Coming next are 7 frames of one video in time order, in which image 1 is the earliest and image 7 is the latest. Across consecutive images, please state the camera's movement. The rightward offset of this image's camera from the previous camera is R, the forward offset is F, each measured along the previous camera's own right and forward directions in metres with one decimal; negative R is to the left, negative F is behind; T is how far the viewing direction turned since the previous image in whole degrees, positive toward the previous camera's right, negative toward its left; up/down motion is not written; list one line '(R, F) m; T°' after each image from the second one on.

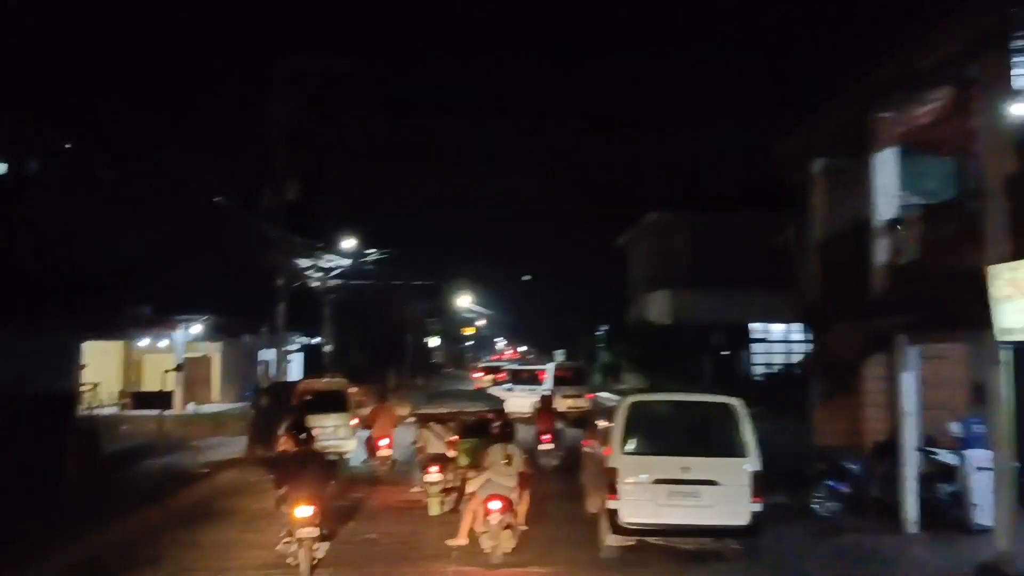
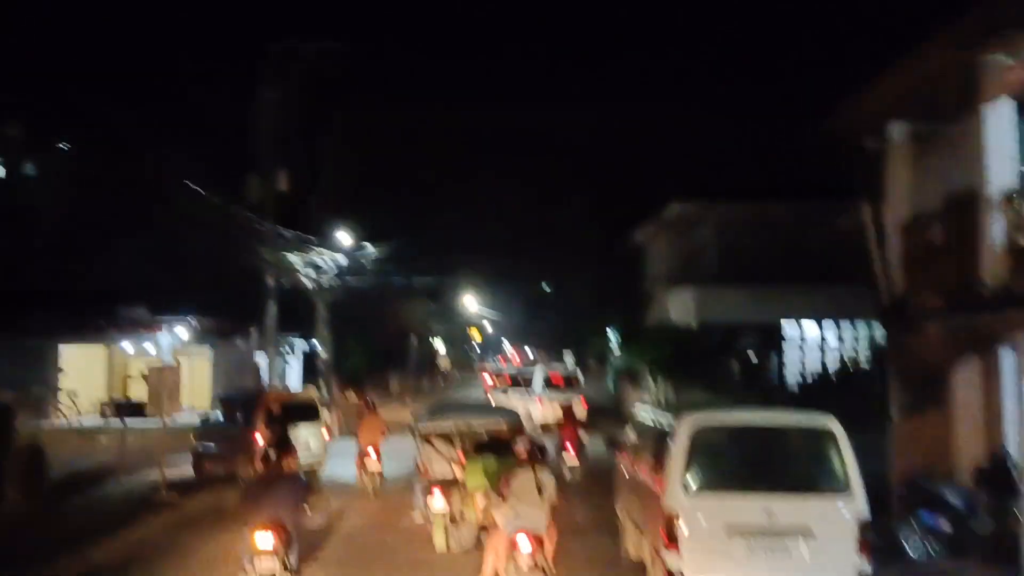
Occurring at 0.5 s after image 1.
(-0.2, +3.1) m; 0°
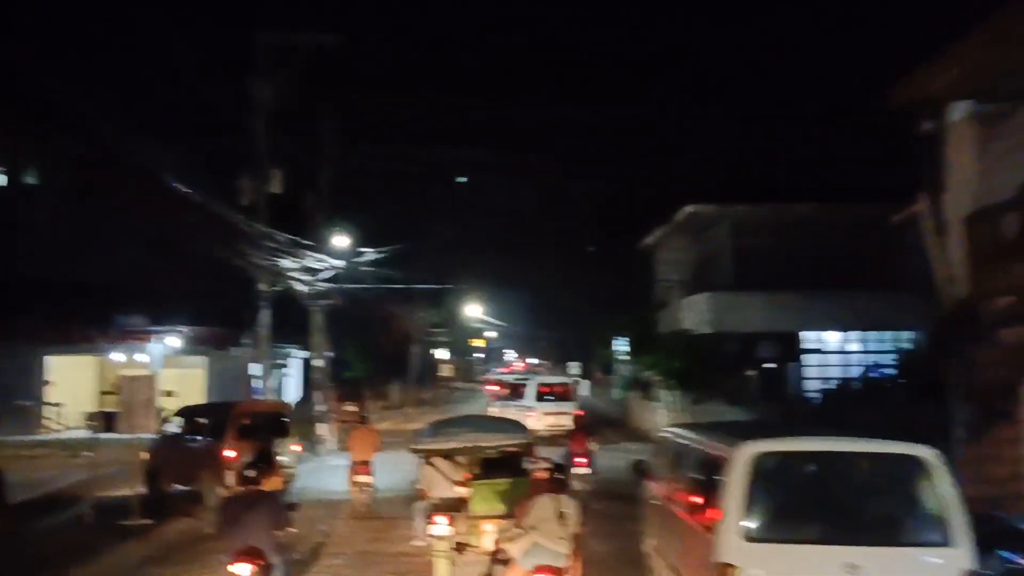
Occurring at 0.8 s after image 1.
(-0.1, +1.8) m; 0°
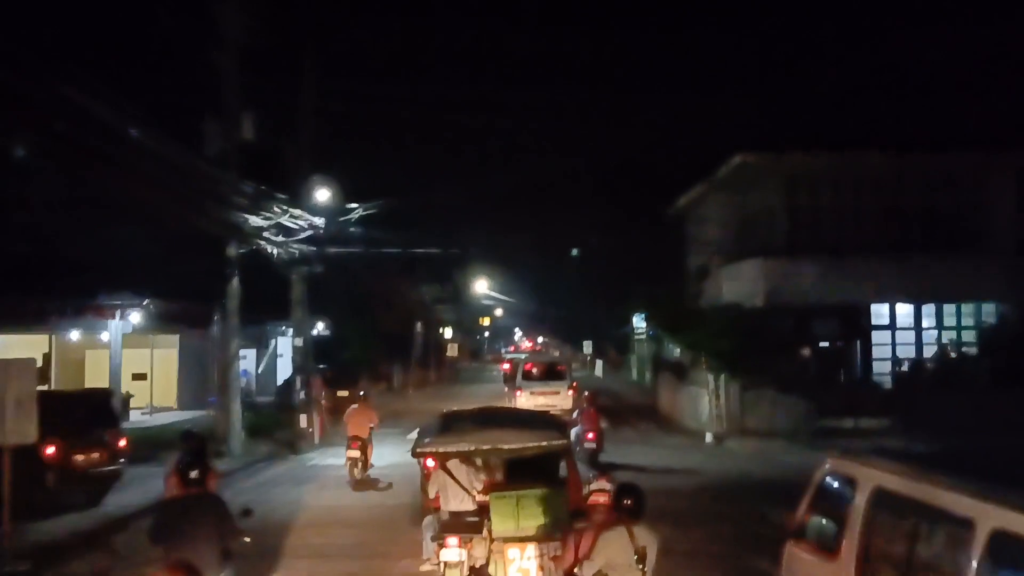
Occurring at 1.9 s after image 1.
(-0.3, +5.2) m; 0°
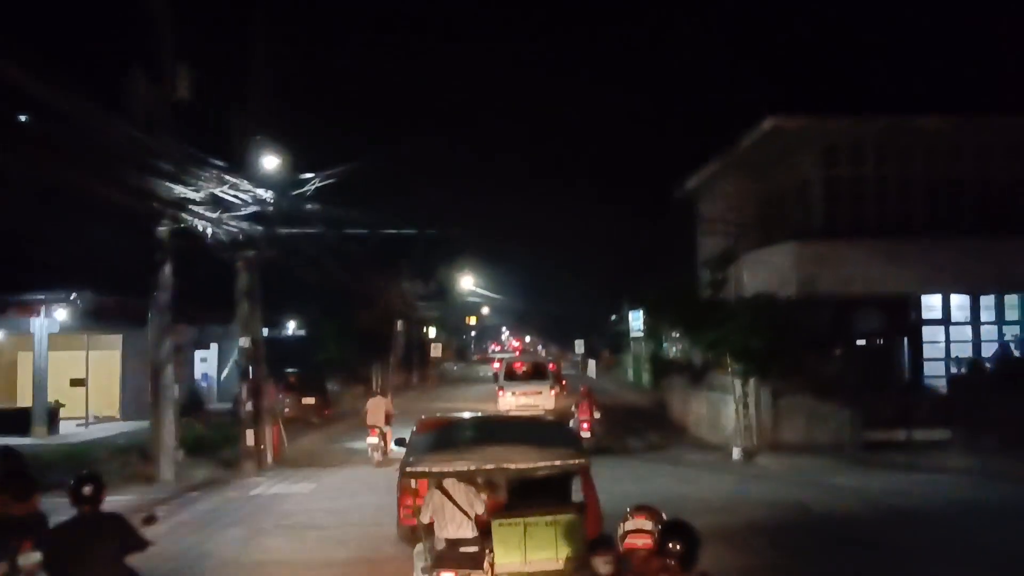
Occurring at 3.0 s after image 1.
(-0.1, +4.5) m; +1°
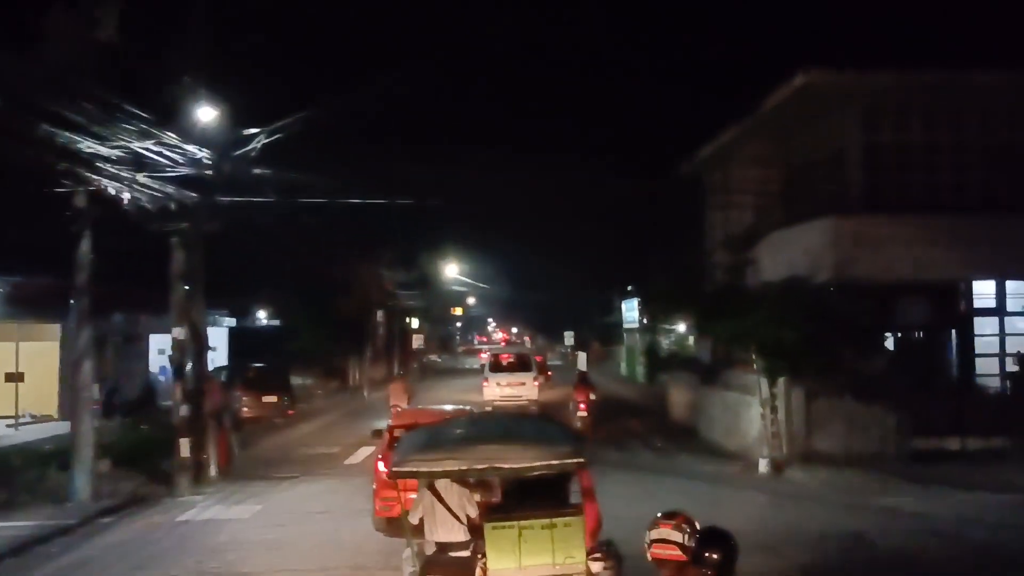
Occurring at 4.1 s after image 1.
(0.0, +3.6) m; +1°
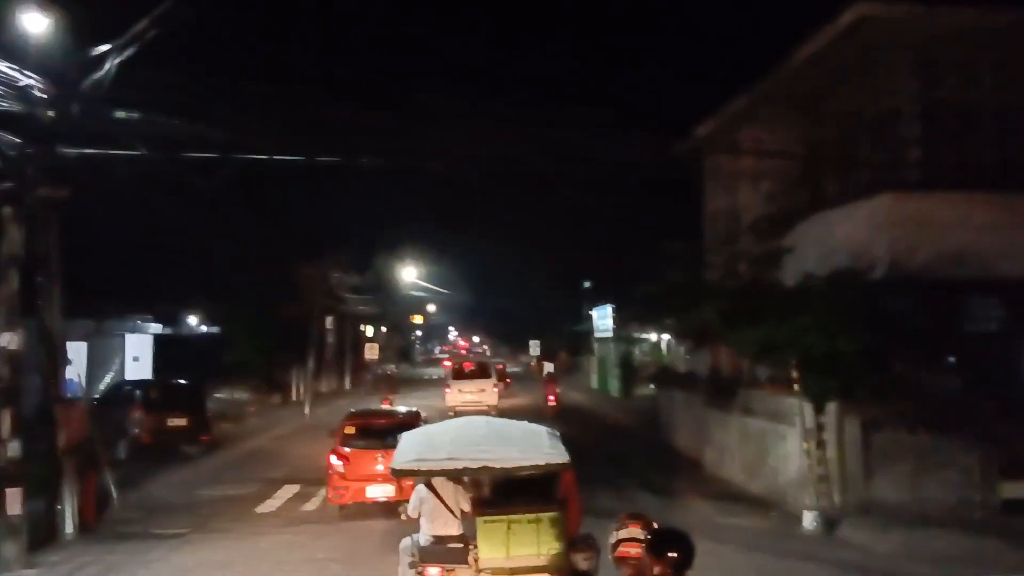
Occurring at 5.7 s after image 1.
(0.0, +5.1) m; +2°
